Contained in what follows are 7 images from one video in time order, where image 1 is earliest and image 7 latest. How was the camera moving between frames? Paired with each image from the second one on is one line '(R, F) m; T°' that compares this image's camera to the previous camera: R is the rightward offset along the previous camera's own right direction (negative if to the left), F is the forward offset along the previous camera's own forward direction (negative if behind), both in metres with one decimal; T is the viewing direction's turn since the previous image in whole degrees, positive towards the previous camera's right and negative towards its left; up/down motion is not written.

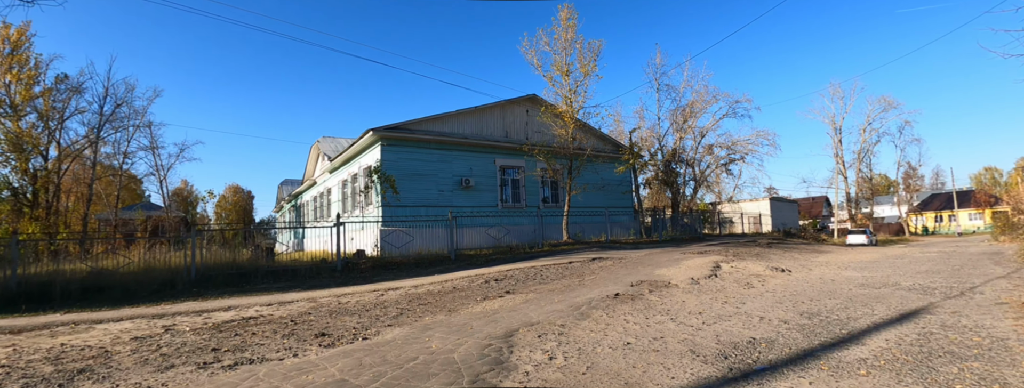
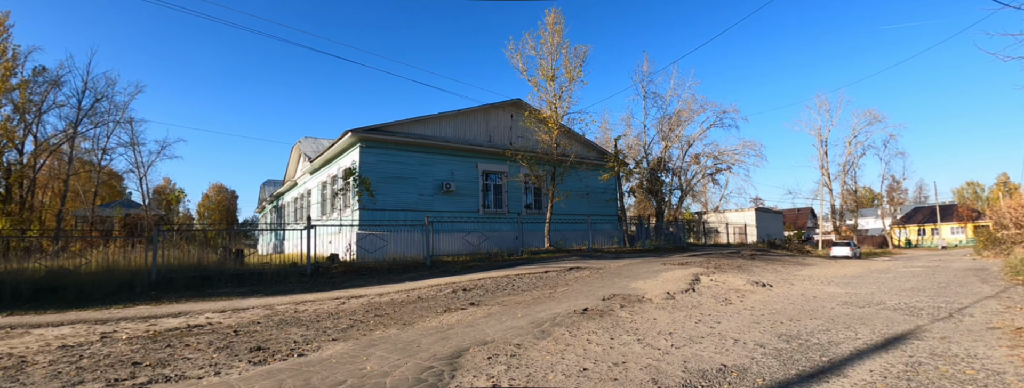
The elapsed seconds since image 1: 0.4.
(+0.4, +0.5) m; +1°
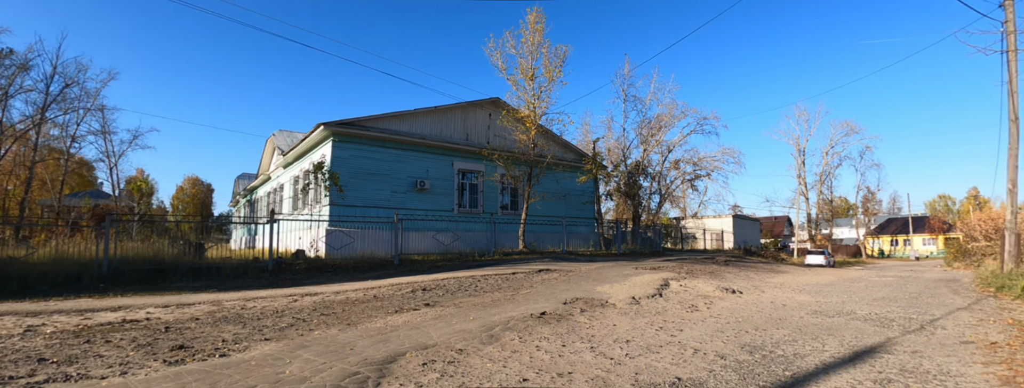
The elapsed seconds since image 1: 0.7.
(+0.4, +0.4) m; +2°
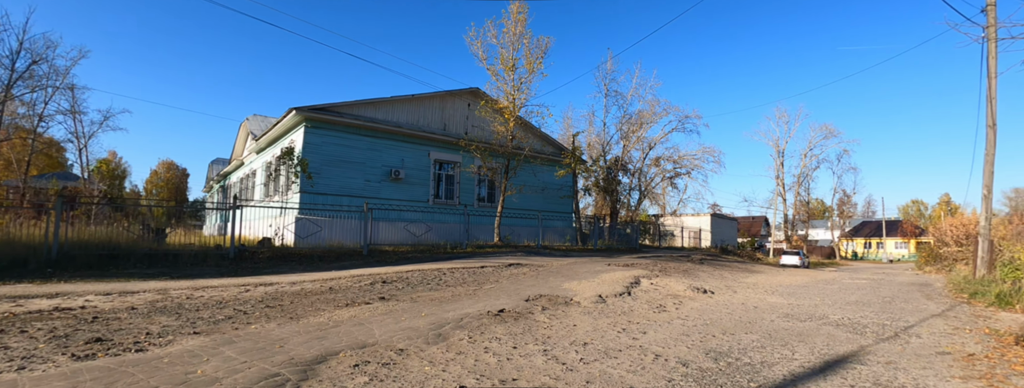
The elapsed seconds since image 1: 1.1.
(+0.3, +0.4) m; +2°
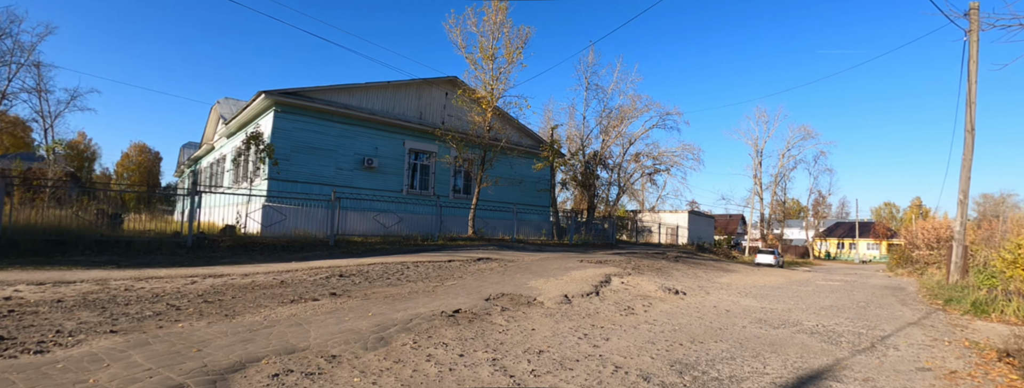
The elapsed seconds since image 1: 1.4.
(+0.3, +0.4) m; +2°
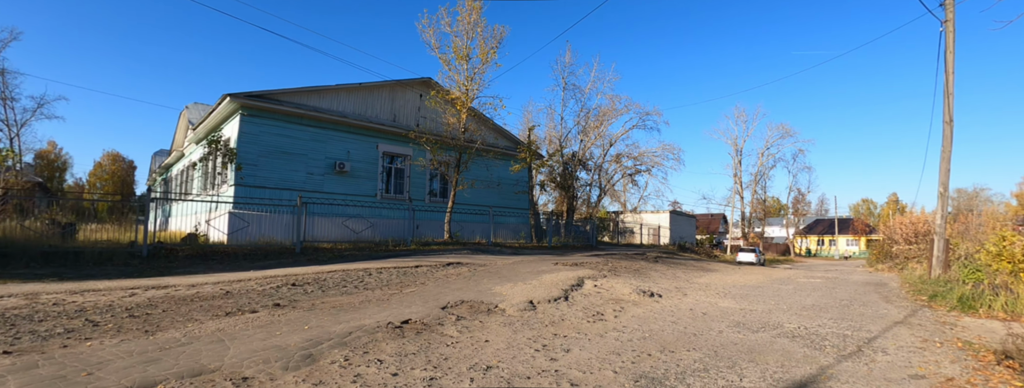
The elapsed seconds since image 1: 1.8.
(+0.3, +0.4) m; +2°
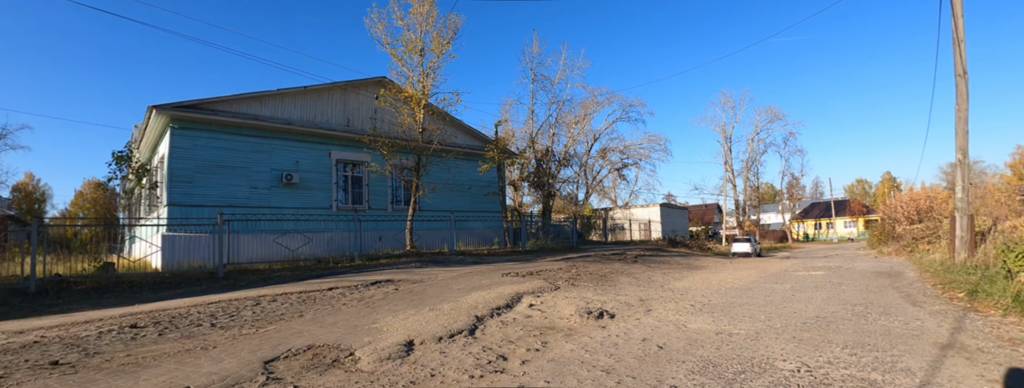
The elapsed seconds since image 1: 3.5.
(+1.1, +1.5) m; +1°
